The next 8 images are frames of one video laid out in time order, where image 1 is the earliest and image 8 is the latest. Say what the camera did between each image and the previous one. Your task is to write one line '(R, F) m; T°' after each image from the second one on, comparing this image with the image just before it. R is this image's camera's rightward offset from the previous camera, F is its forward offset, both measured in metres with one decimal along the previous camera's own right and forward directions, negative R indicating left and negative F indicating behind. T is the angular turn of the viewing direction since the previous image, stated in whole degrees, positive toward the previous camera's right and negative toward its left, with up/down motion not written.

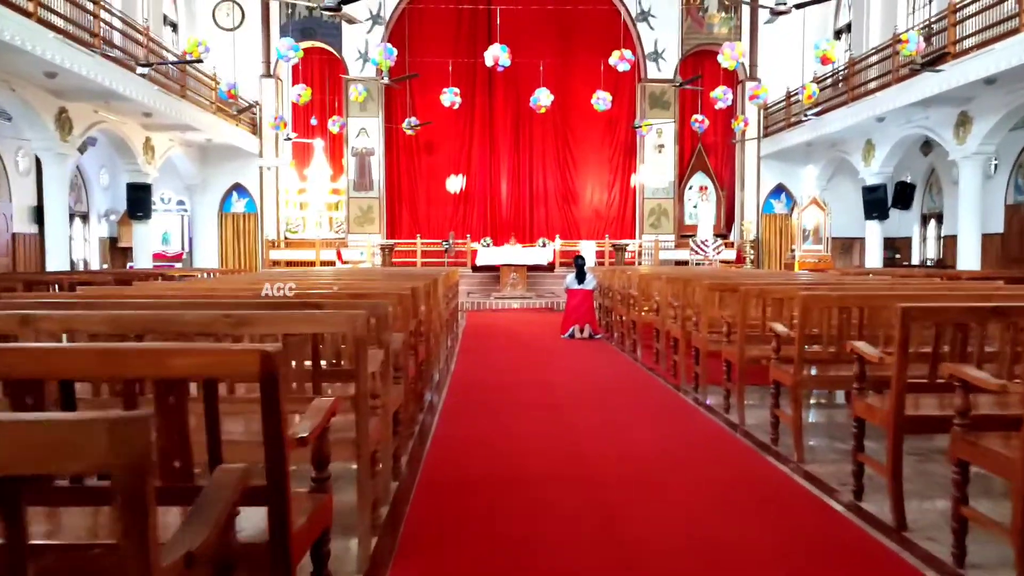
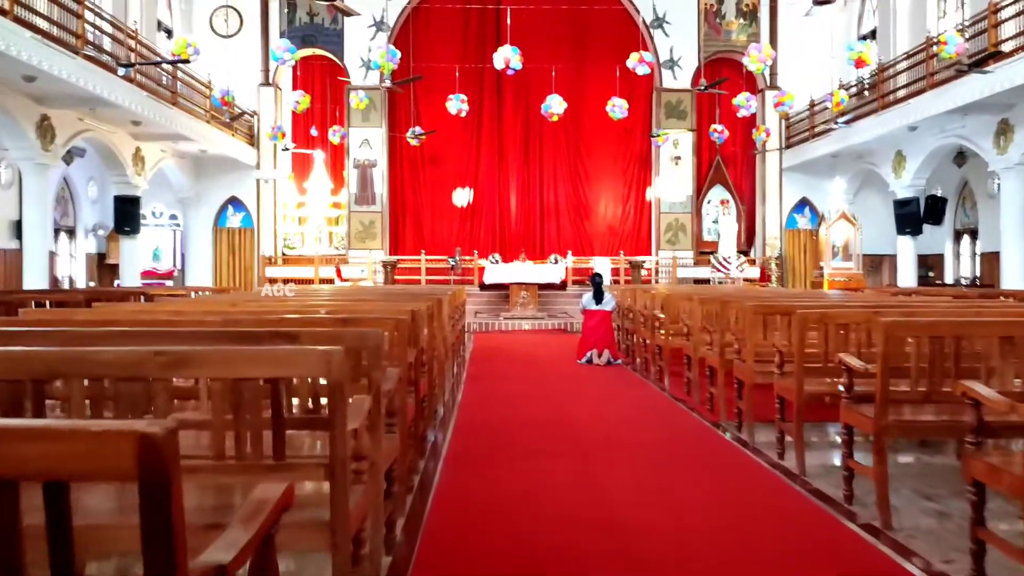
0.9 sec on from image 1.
(-0.1, +1.0) m; 0°
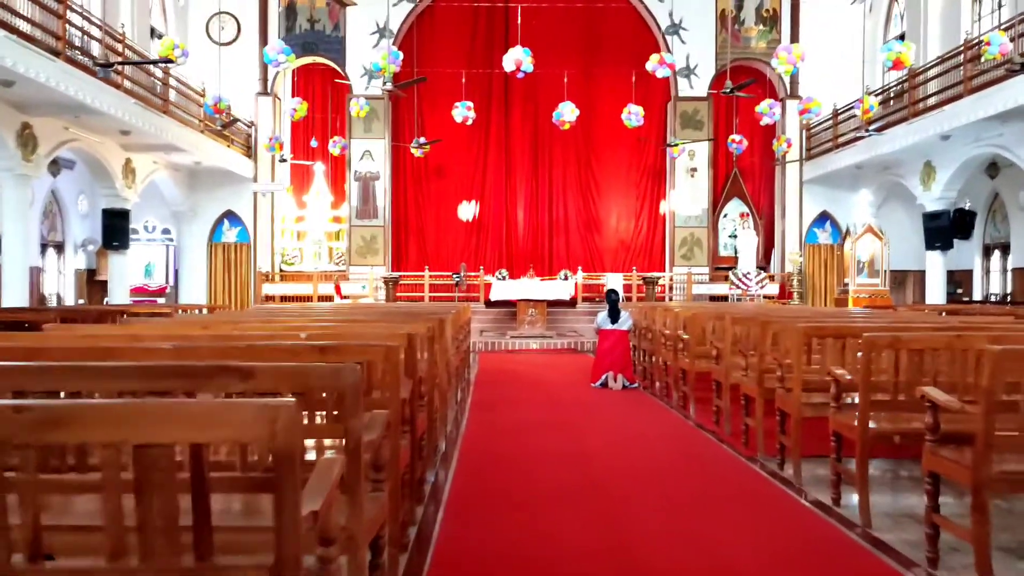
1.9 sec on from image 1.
(0.0, +0.8) m; 0°
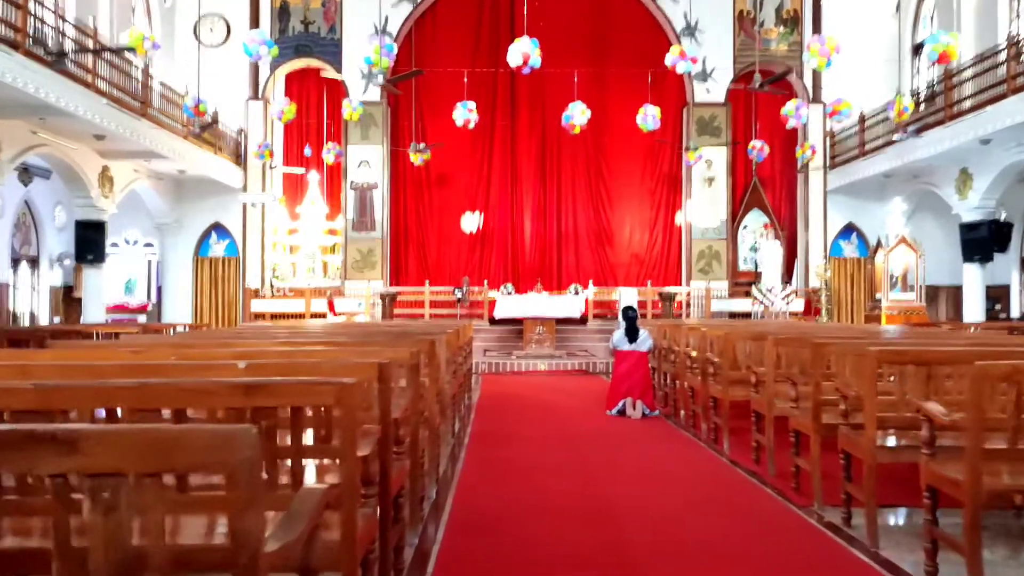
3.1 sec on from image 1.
(0.0, +1.1) m; 0°
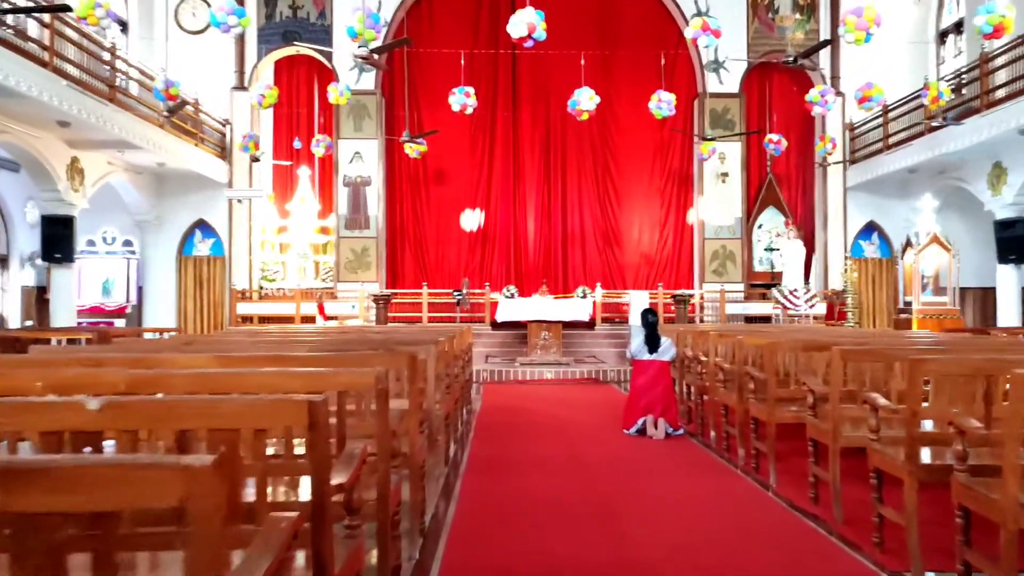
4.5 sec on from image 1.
(0.0, +1.0) m; 0°
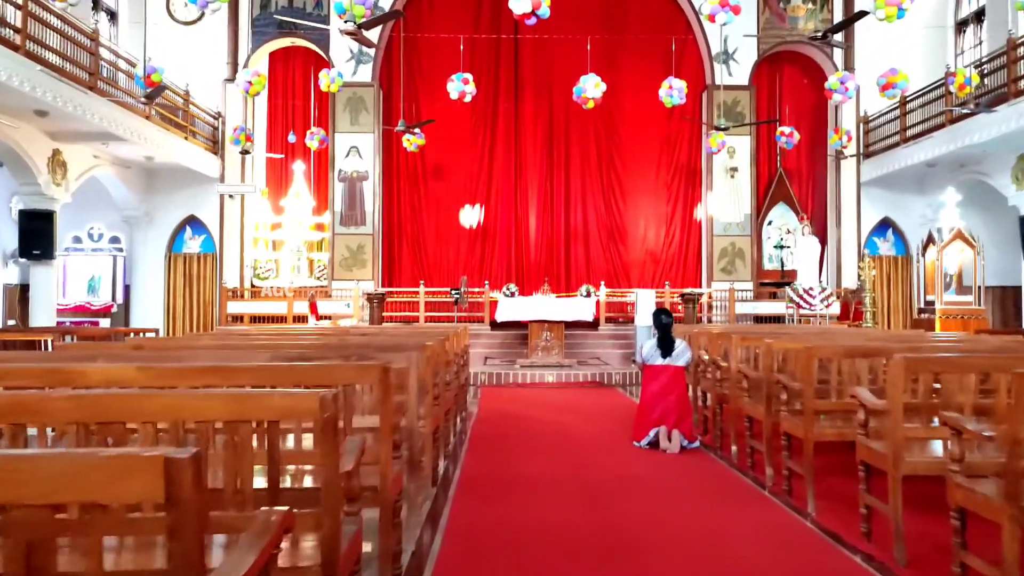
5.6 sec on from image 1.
(0.0, +0.6) m; 0°
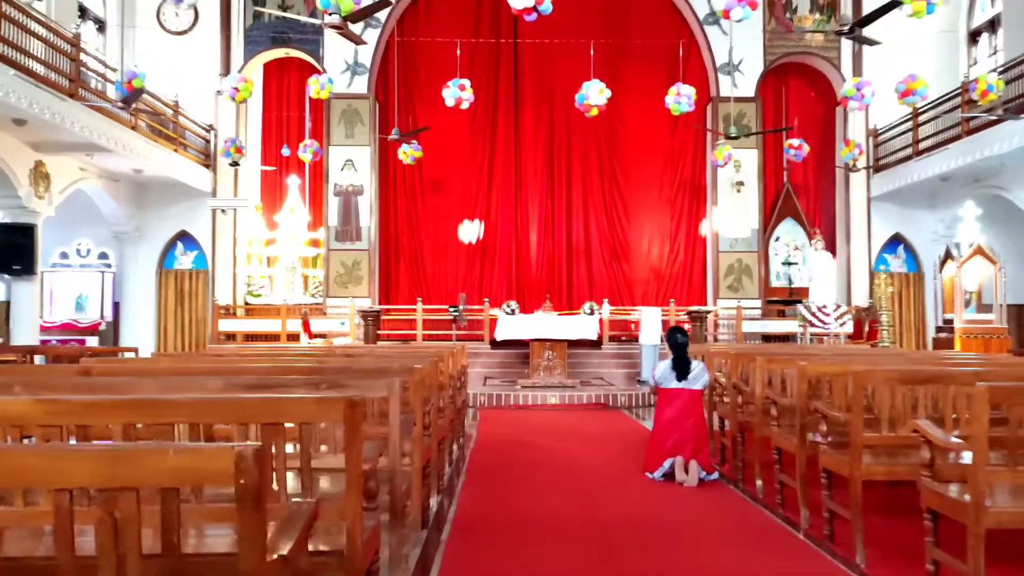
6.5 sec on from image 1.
(0.0, +0.5) m; 0°
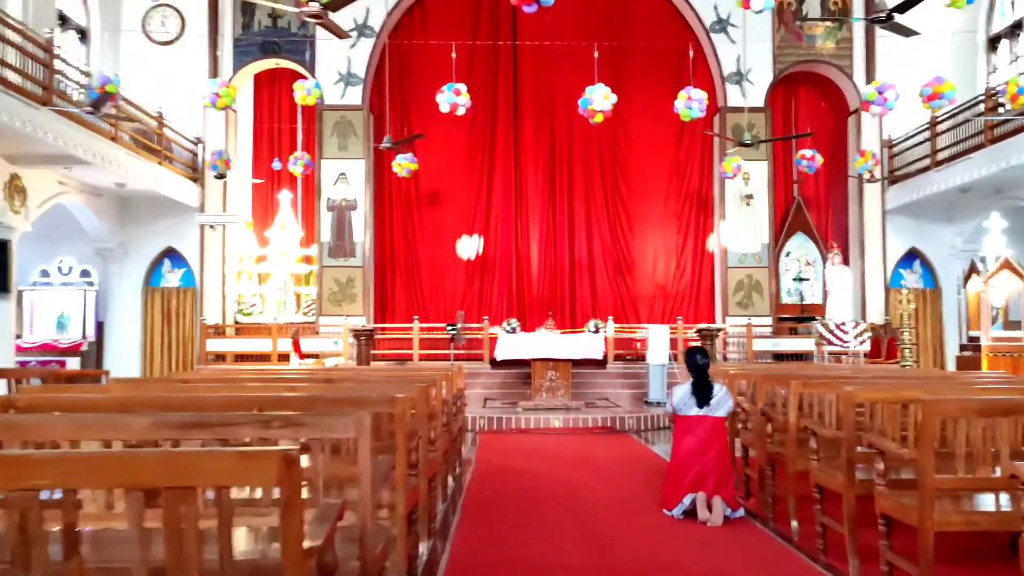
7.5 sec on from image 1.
(0.0, +0.6) m; 0°
